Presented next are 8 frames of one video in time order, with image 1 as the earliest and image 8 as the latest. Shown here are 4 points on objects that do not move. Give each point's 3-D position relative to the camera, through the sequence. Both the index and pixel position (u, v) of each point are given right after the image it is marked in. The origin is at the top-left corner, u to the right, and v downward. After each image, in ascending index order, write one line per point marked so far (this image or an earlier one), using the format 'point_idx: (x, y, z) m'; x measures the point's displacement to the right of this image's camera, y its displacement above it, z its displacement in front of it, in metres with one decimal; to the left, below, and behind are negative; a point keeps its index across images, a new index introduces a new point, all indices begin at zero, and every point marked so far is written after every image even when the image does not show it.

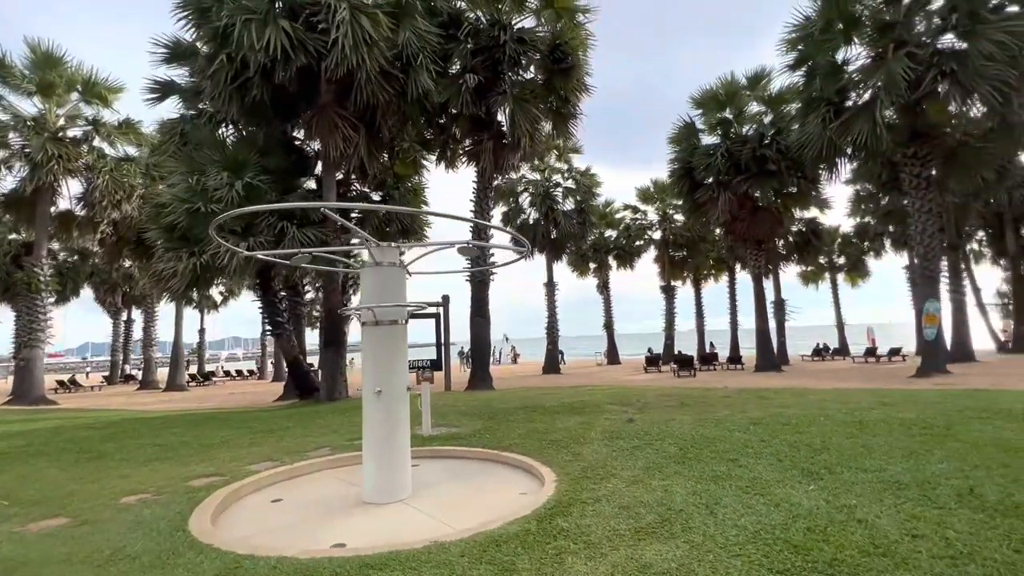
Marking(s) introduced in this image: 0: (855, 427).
0: (+3.5, -1.4, +5.1) m
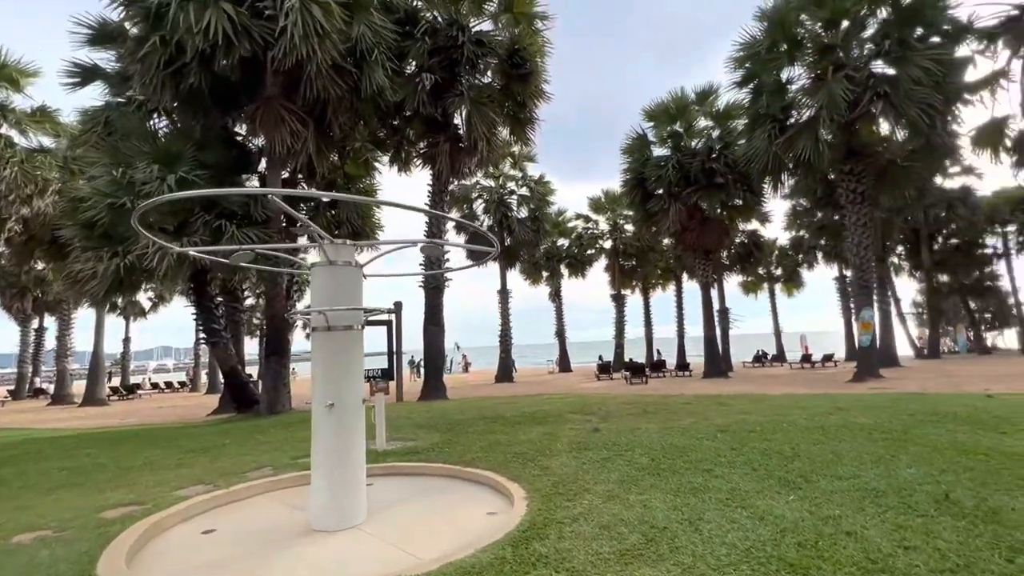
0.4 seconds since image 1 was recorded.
0: (+3.2, -1.5, +5.1) m
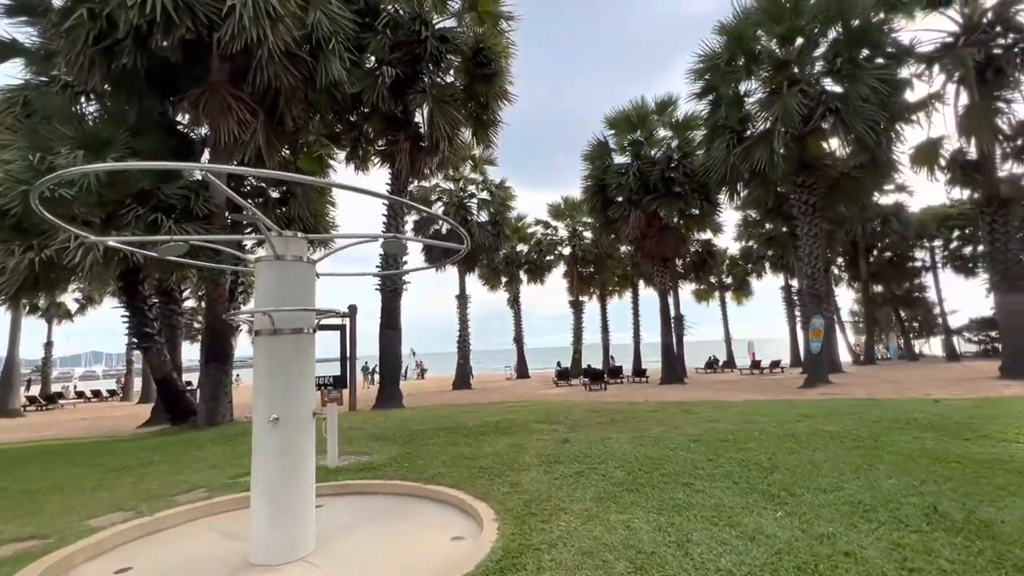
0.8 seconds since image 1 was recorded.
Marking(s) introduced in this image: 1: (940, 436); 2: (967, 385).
0: (+2.8, -1.6, +5.0) m
1: (+4.3, -1.5, +5.0) m
2: (+11.1, -2.3, +12.0) m
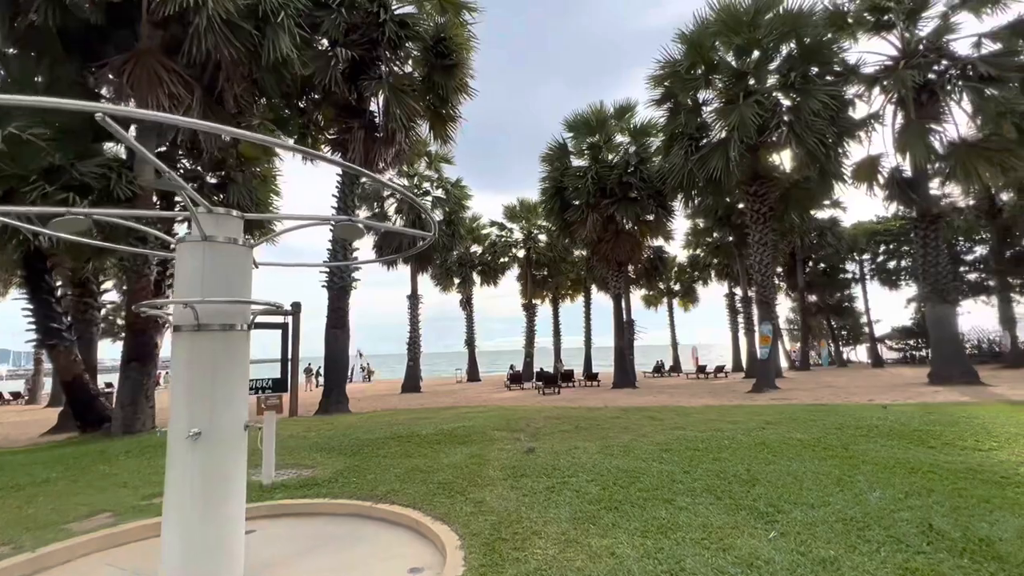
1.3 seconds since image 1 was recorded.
0: (+2.5, -1.6, +4.8) m
1: (+4.0, -1.6, +5.0) m
2: (+9.9, -2.6, +12.6) m
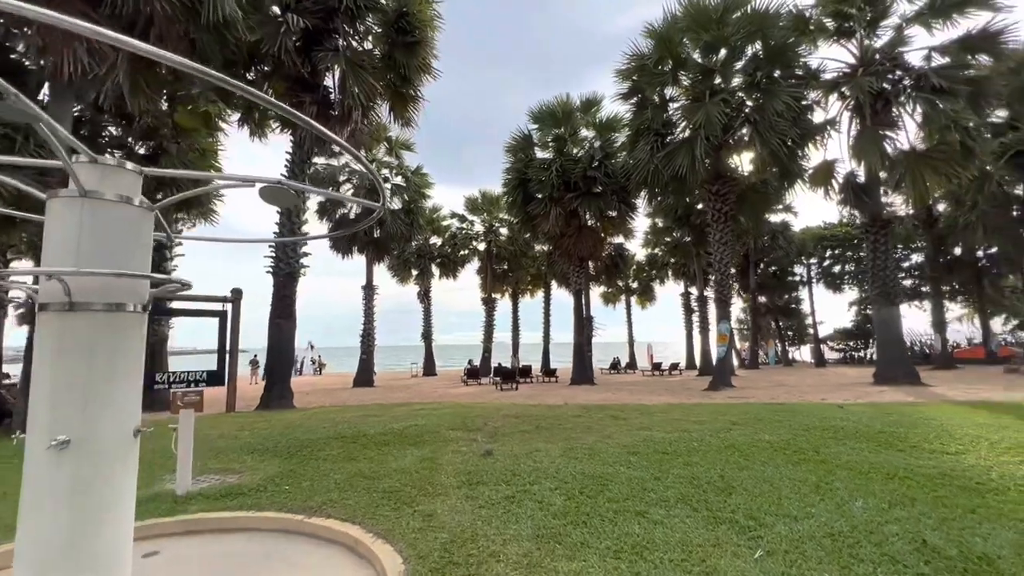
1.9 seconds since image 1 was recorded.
0: (+2.1, -1.5, +4.6) m
1: (+3.5, -1.5, +4.8) m
2: (+8.9, -2.6, +12.9) m
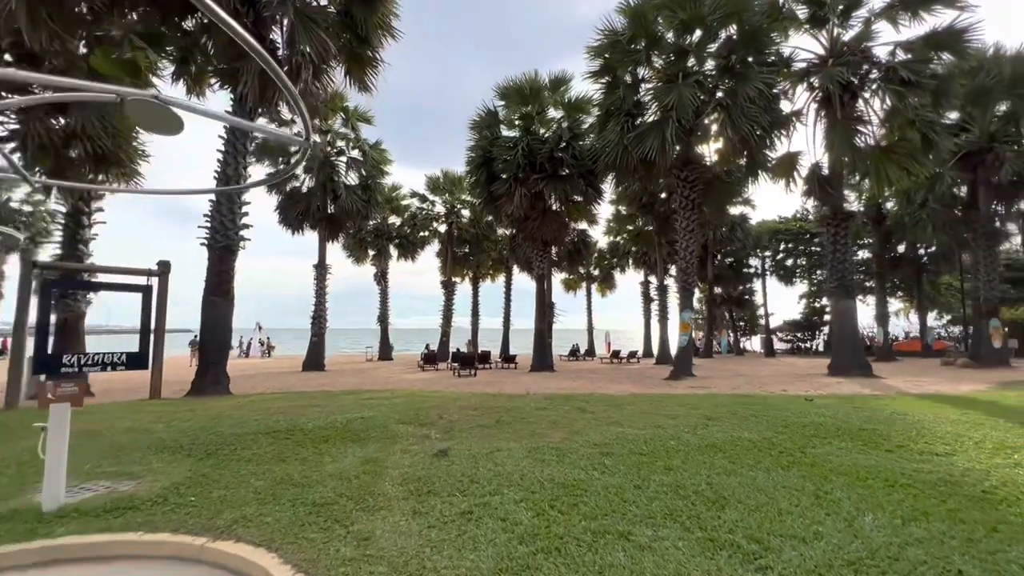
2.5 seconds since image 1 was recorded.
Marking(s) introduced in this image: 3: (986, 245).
0: (+1.7, -1.4, +4.1) m
1: (+3.2, -1.4, +4.5) m
2: (+7.8, -2.4, +13.0) m
3: (+17.7, +1.6, +18.5) m
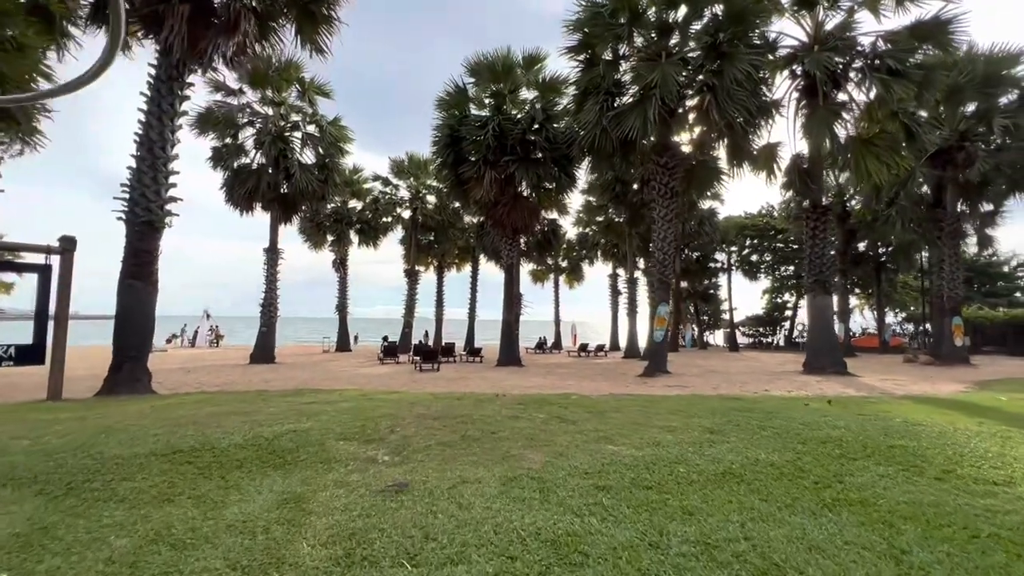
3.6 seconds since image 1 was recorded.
0: (+1.5, -1.3, +3.2) m
1: (+2.9, -1.4, +3.7) m
2: (+6.9, -2.3, +12.5) m
3: (+16.5, +1.7, +18.6) m
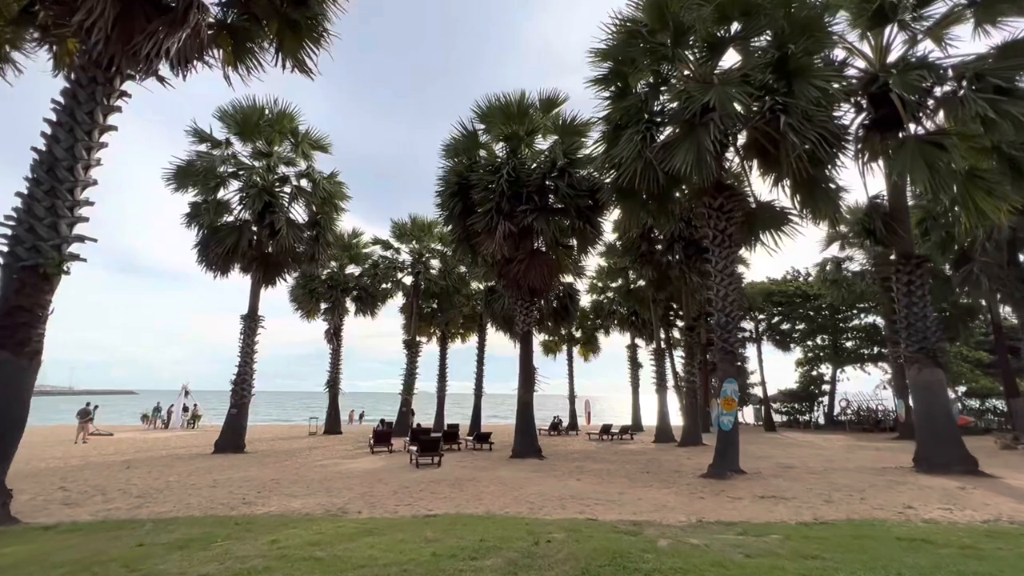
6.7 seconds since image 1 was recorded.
0: (+2.0, -1.4, +0.2) m
1: (+3.4, -1.5, +0.7) m
2: (+7.4, -3.6, +9.2) m
3: (+17.0, -0.6, +15.8) m
